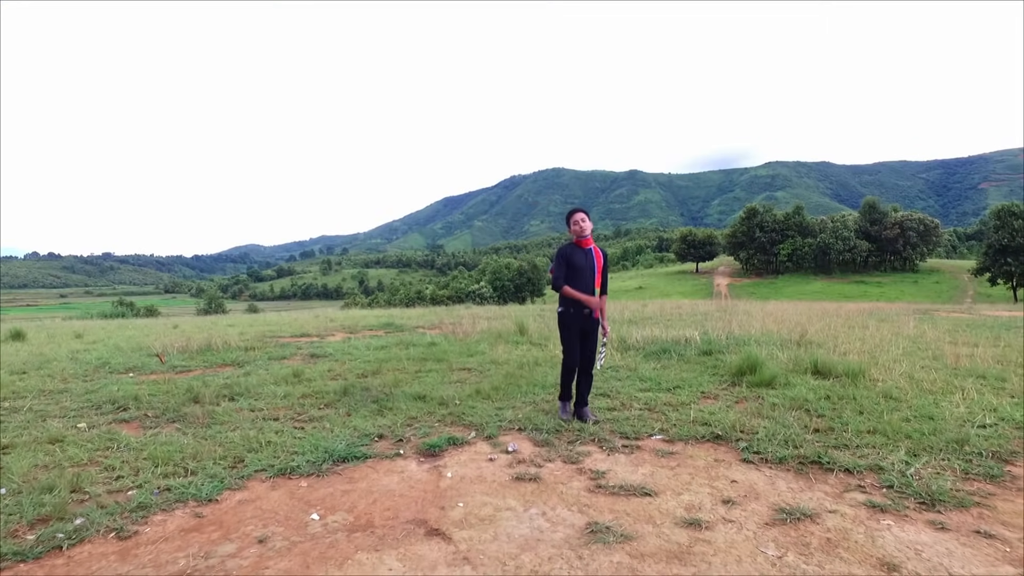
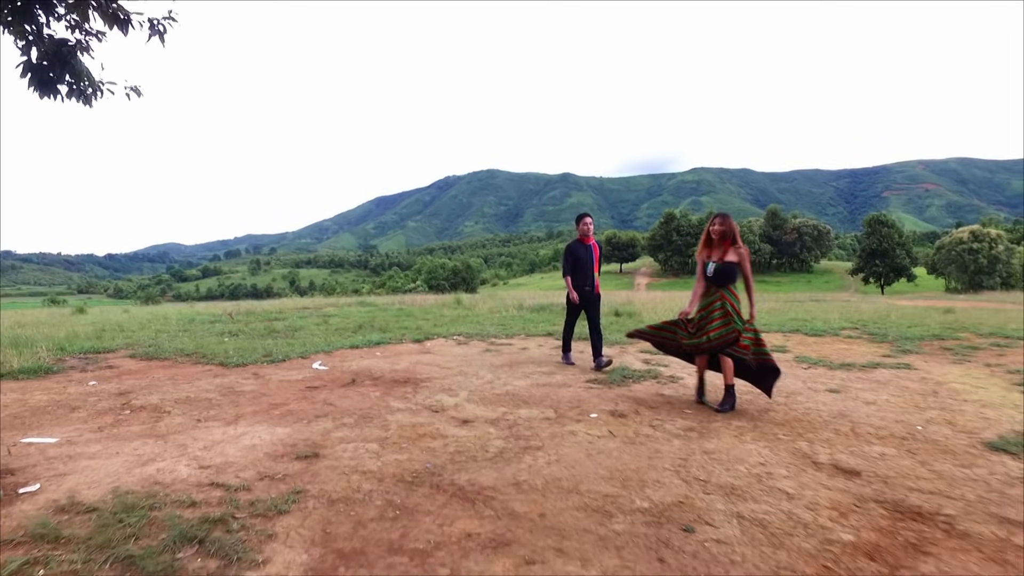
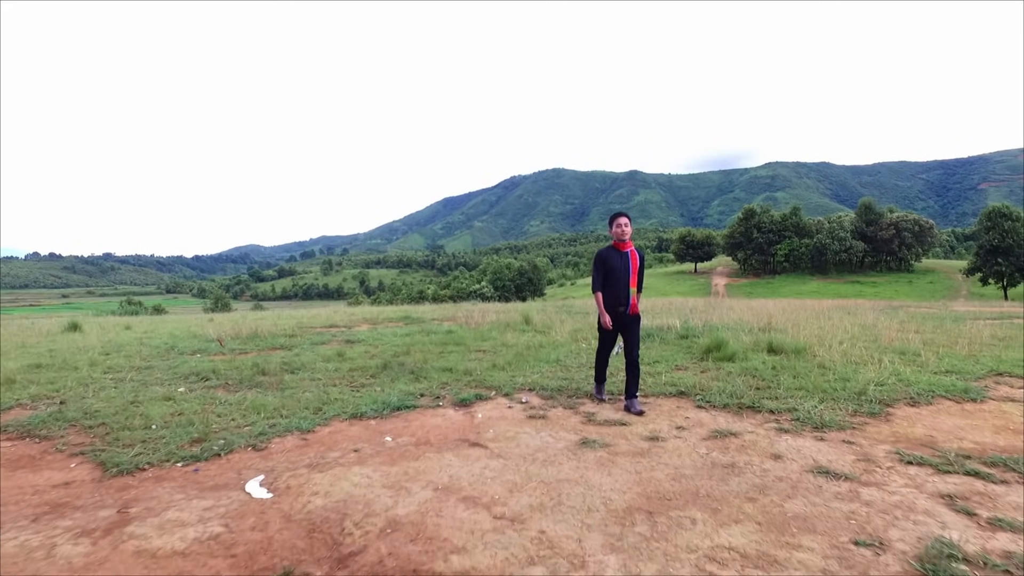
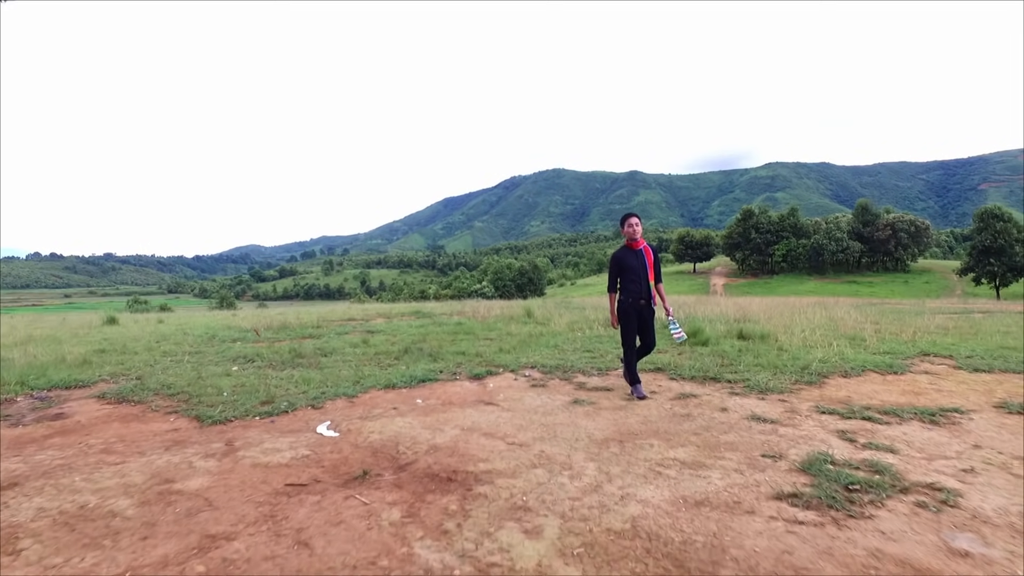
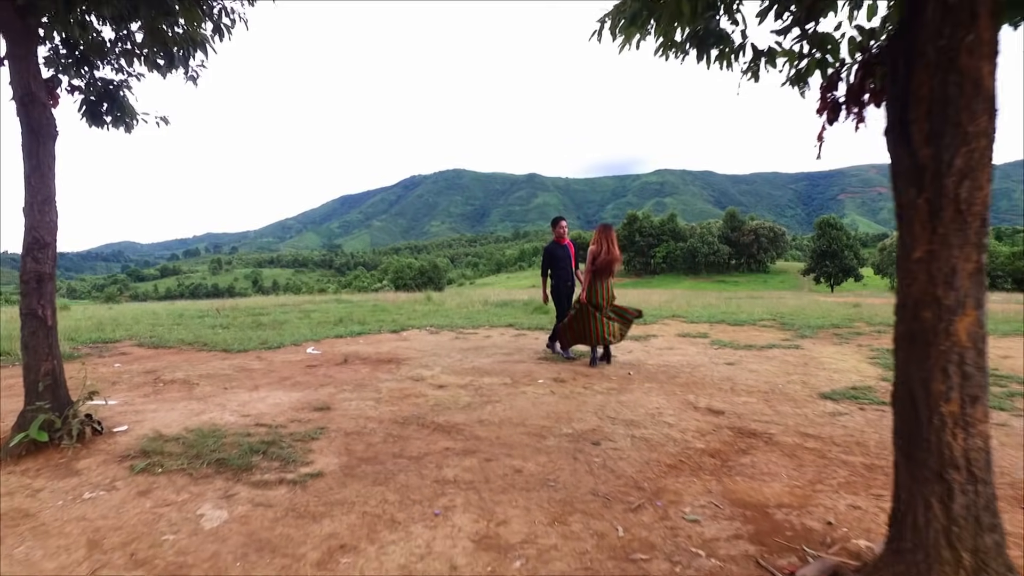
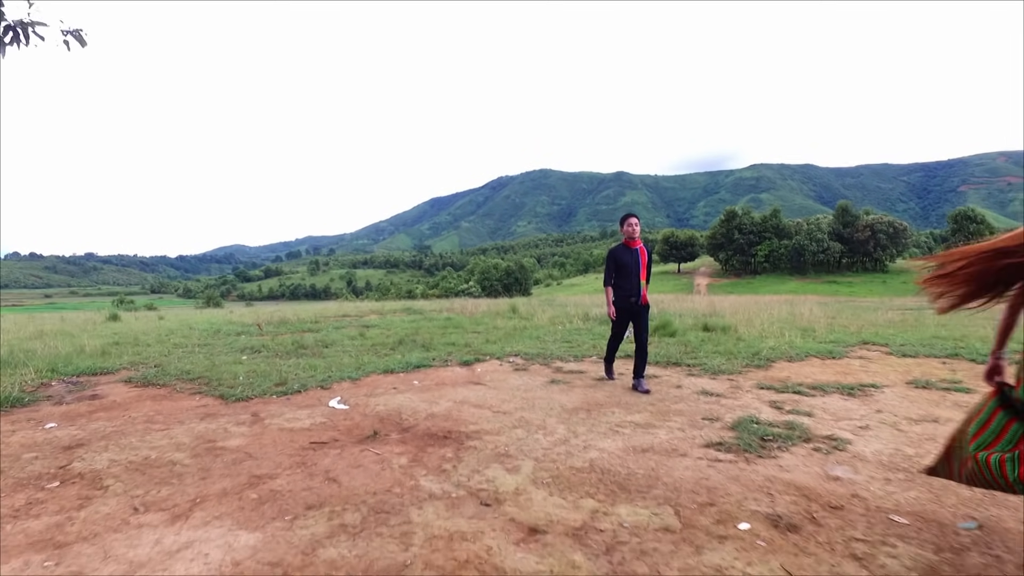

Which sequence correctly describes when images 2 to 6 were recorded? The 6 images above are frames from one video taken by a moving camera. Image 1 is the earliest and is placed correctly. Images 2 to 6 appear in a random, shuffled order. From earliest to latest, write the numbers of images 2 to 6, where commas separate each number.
3, 4, 6, 2, 5
